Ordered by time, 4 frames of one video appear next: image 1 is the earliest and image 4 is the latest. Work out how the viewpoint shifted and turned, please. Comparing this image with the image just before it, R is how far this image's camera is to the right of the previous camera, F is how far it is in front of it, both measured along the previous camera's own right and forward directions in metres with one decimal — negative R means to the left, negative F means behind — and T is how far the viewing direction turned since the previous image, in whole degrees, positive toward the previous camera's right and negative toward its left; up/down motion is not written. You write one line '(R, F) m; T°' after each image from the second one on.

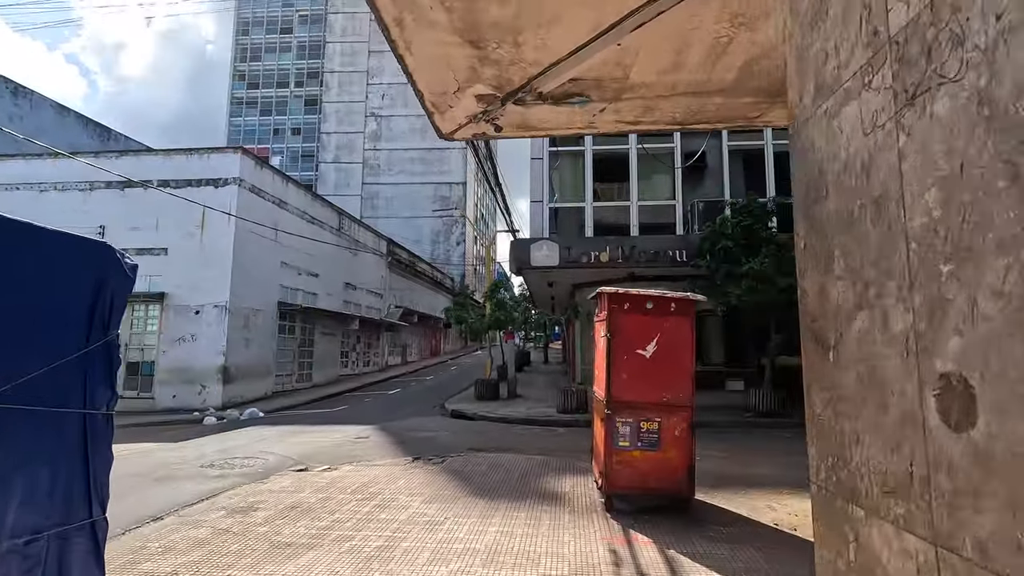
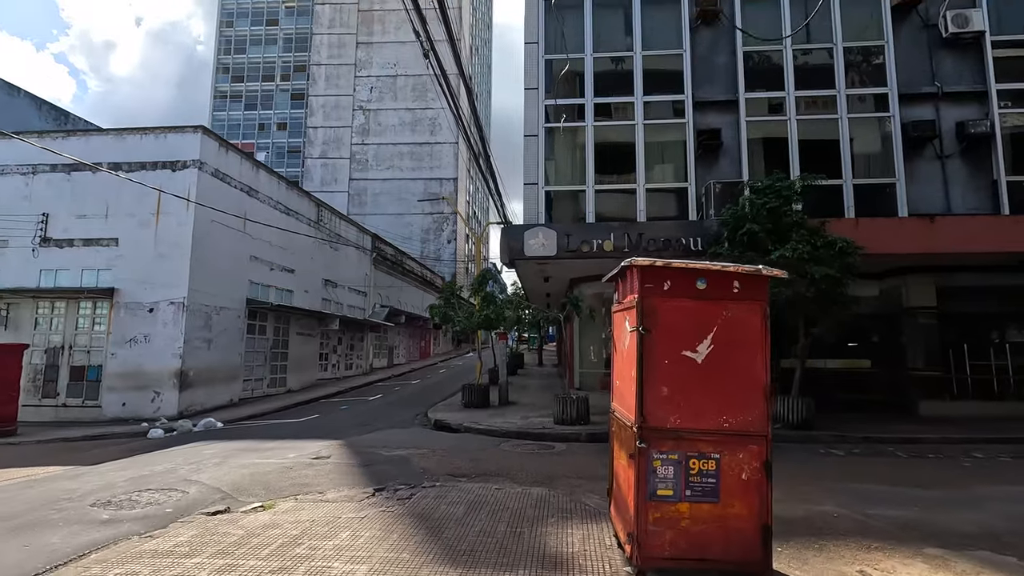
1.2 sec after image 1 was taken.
(+0.1, +1.8) m; +1°
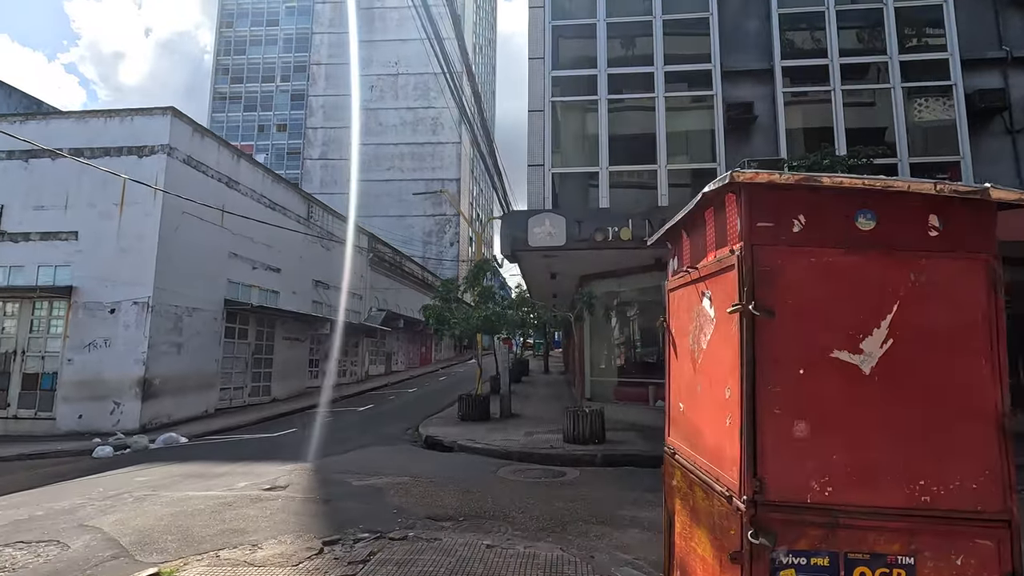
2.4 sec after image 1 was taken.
(+0.1, +1.8) m; -1°
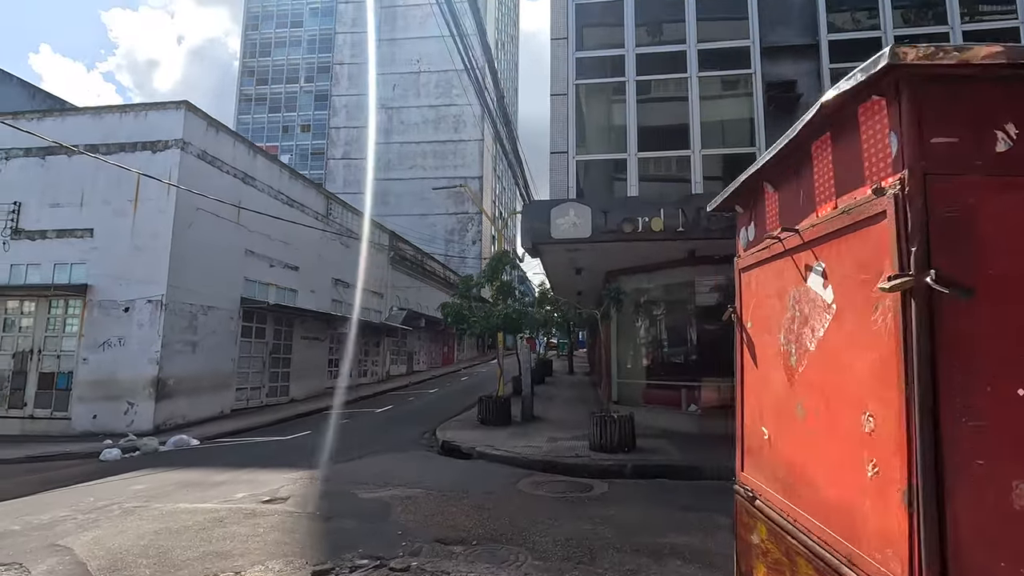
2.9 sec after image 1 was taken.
(0.0, +0.7) m; -3°
